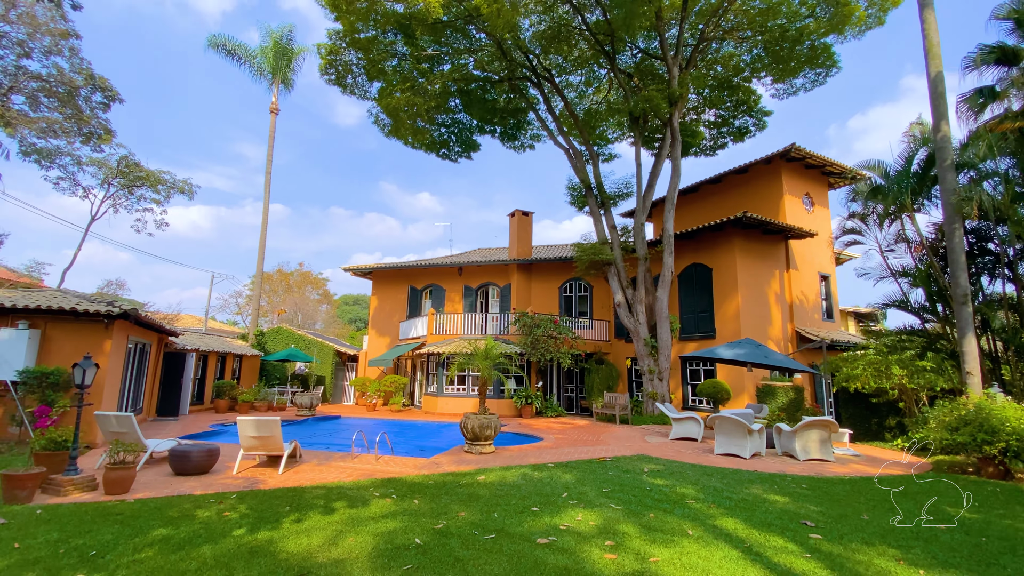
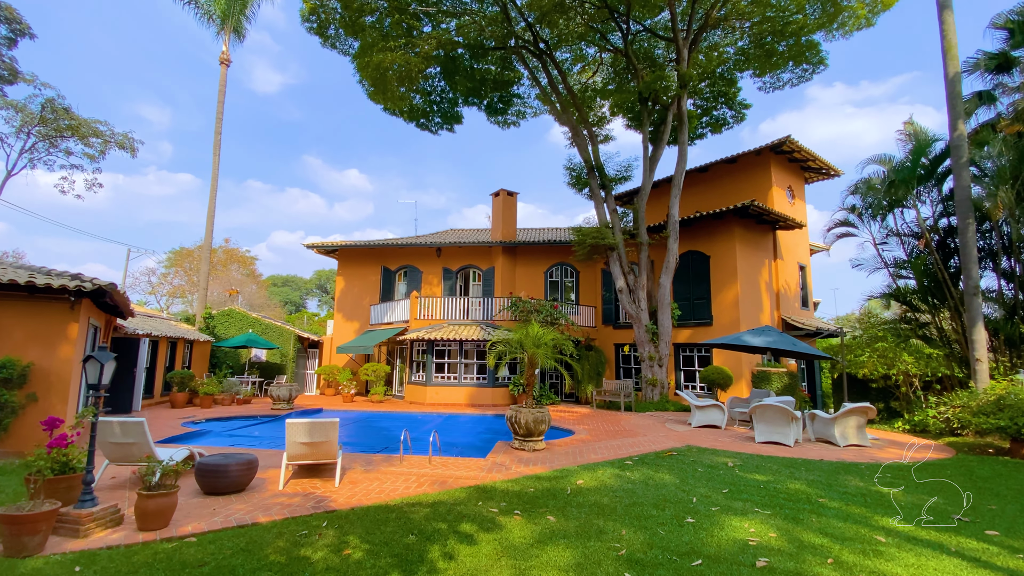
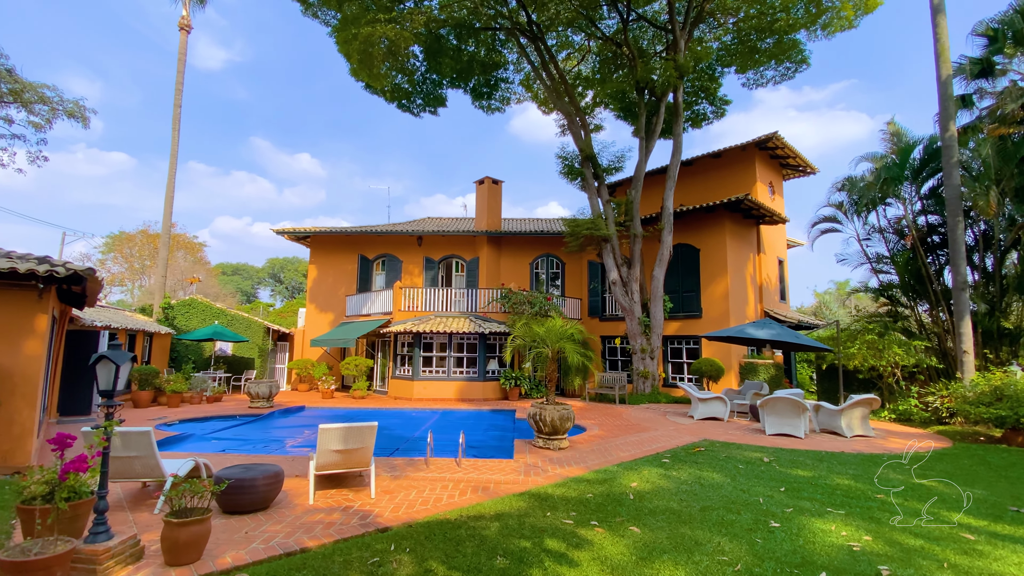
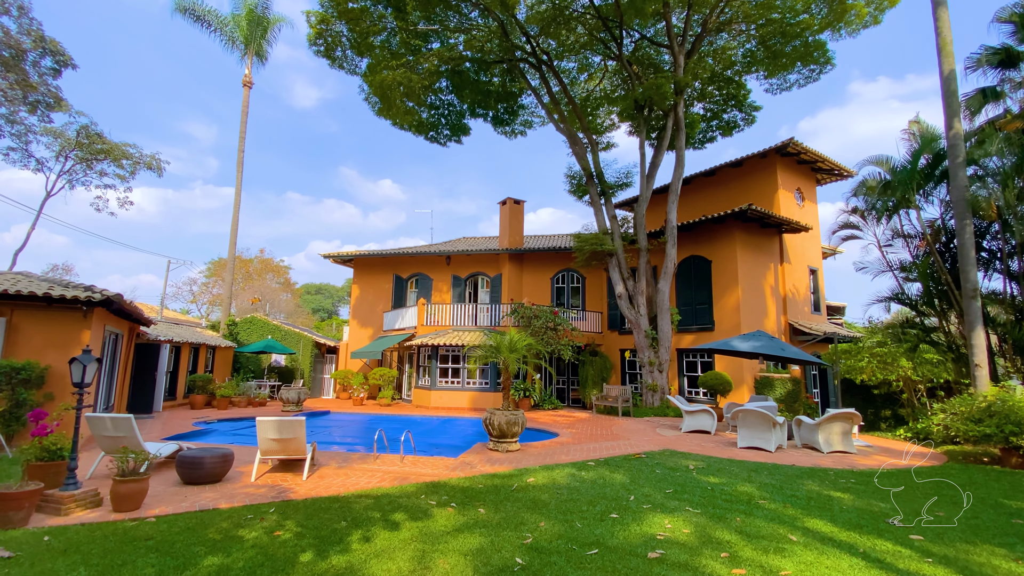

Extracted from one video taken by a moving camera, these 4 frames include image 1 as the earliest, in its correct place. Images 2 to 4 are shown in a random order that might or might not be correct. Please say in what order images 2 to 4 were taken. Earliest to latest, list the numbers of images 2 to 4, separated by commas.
4, 2, 3
